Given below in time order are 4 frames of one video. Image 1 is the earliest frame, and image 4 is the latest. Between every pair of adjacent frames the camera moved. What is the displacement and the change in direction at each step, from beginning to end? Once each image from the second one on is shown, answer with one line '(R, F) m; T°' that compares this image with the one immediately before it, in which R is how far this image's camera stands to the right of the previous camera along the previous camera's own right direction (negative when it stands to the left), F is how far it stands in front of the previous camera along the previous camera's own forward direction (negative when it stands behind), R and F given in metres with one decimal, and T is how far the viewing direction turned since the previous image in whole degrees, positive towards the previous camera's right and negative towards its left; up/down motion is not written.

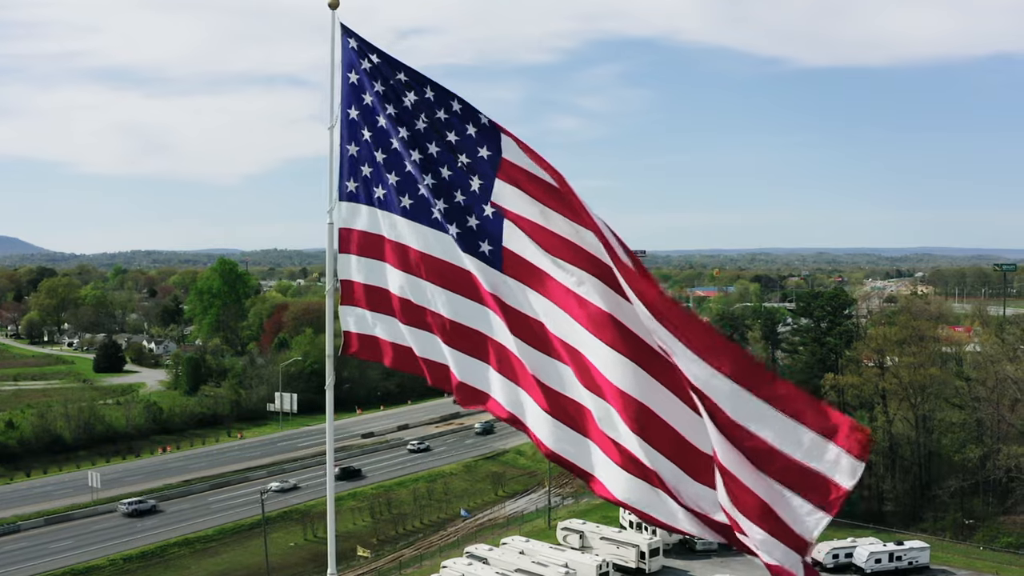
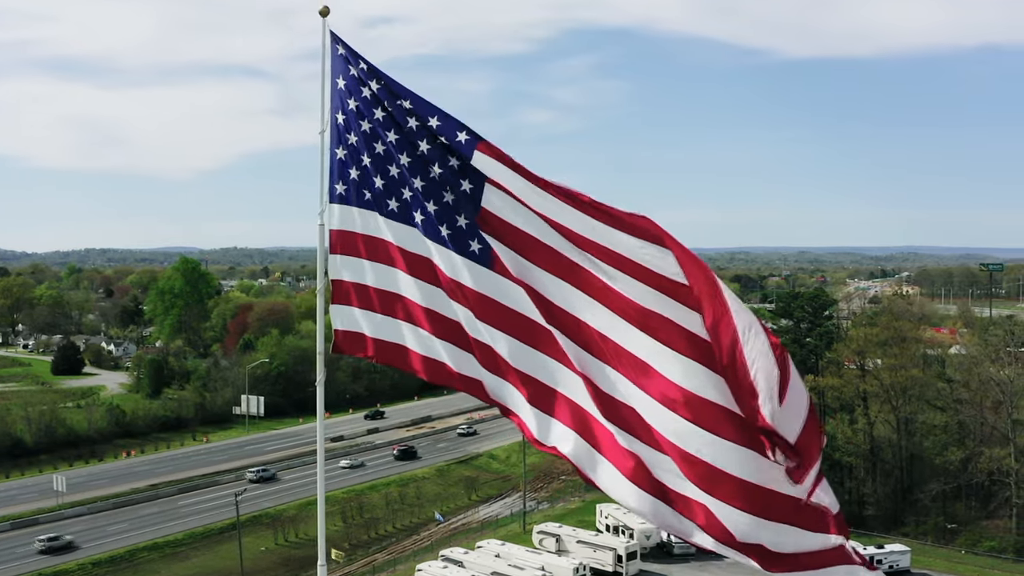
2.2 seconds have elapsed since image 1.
(+0.7, +0.9) m; +1°
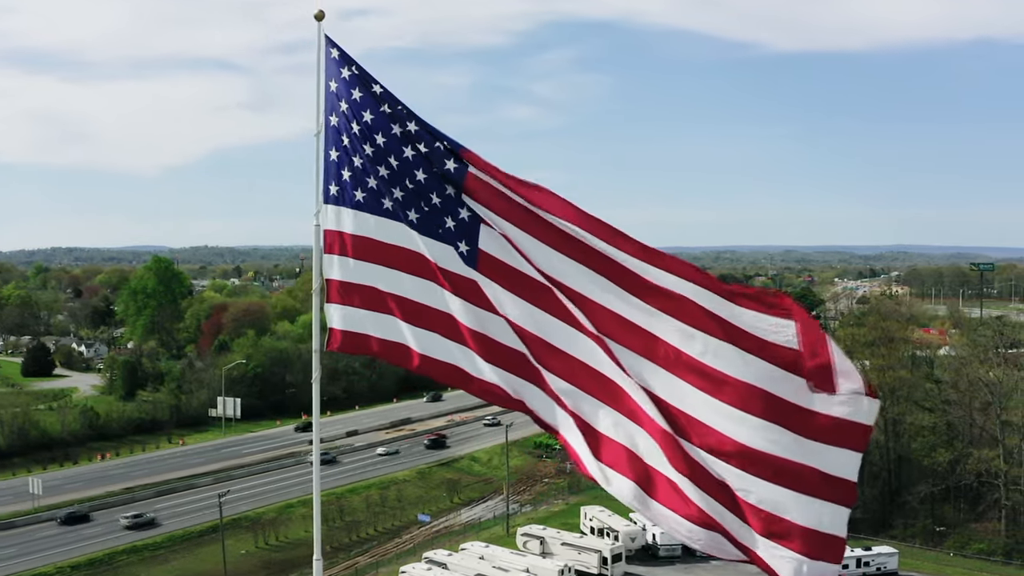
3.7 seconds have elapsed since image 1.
(+0.5, +0.6) m; 0°
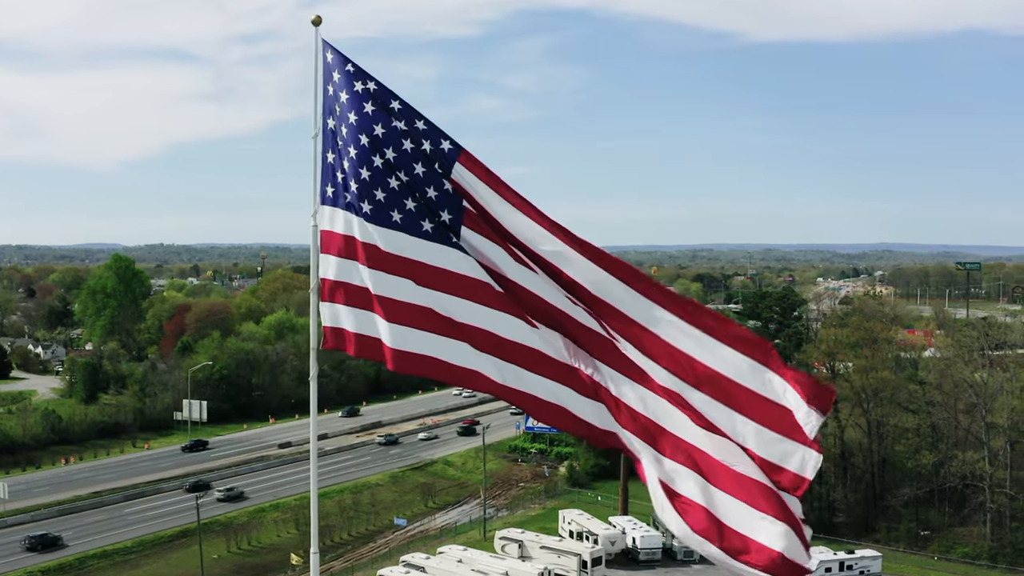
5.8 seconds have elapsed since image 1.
(+0.8, +0.8) m; 0°
